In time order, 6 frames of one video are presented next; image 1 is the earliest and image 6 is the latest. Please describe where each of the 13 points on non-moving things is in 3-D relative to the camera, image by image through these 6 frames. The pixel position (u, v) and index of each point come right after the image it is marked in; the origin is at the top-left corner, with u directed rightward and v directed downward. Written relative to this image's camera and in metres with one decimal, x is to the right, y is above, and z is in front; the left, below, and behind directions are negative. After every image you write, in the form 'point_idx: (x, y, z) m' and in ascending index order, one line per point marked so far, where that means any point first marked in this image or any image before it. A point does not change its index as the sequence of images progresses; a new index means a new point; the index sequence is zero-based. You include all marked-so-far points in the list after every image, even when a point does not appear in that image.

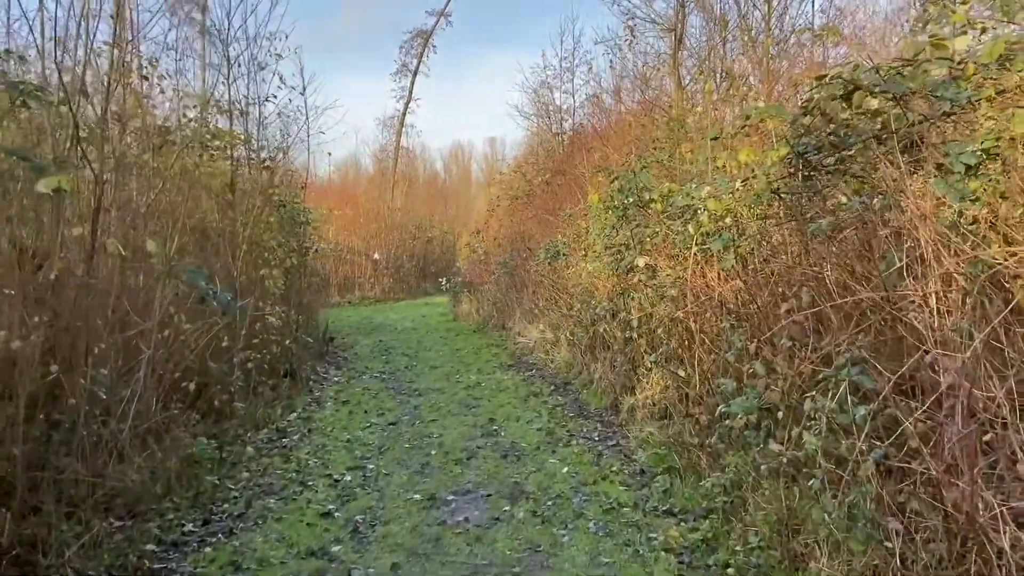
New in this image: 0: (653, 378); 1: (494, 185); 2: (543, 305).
0: (+1.2, -0.8, +6.0) m
1: (-0.4, +2.4, +16.7) m
2: (+0.5, -0.3, +10.5) m
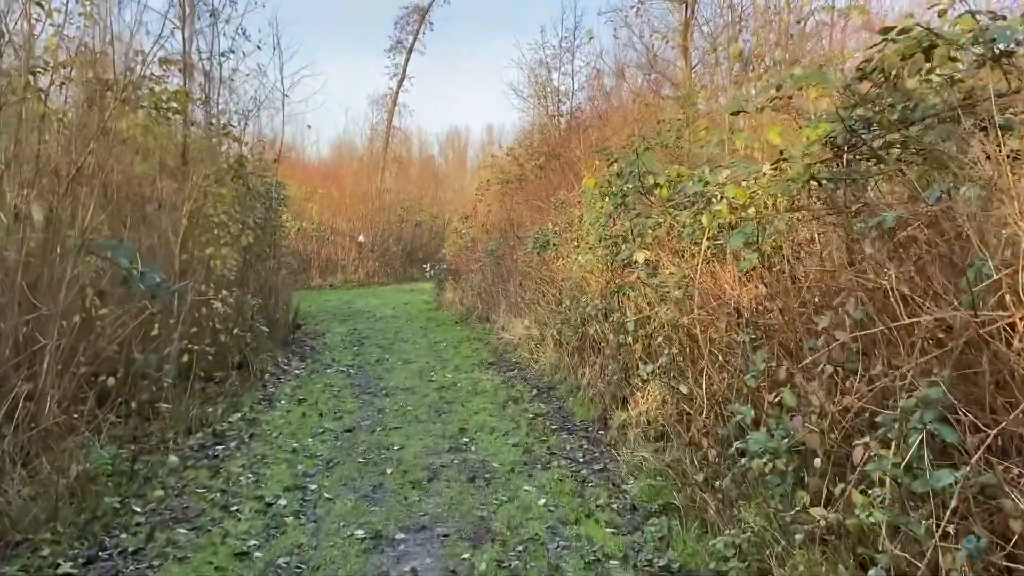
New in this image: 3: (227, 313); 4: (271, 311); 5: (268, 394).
0: (+1.0, -0.8, +5.2) m
1: (-0.6, +2.6, +15.8) m
2: (+0.3, -0.2, +9.7) m
3: (-2.6, -0.2, +6.7) m
4: (-3.2, -0.3, +9.5) m
5: (-2.3, -1.0, +6.9) m
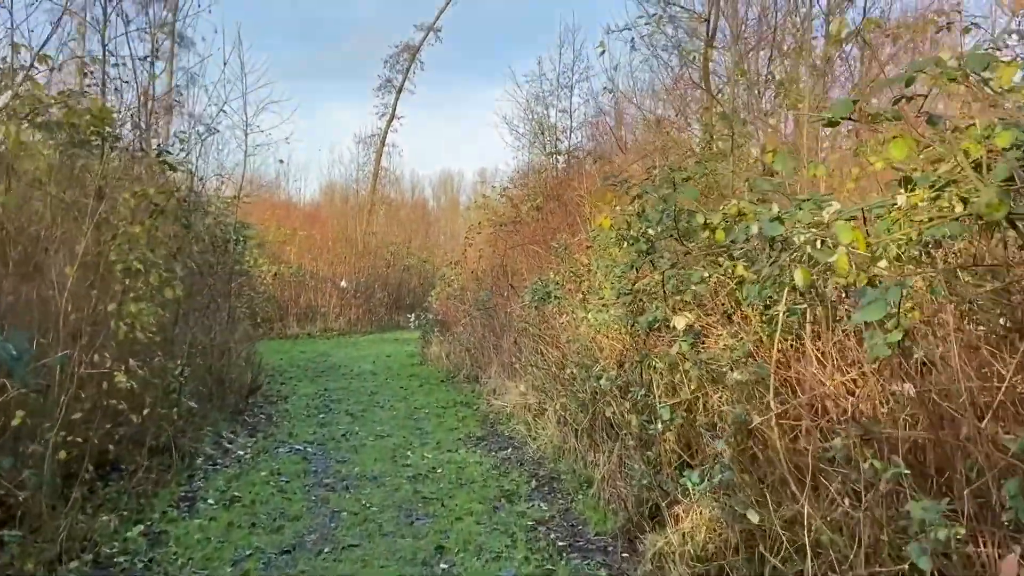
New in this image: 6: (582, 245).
0: (+1.0, -1.2, +3.8) m
1: (-0.7, +1.5, +14.6) m
2: (+0.2, -0.8, +8.3) m
3: (-2.7, -0.7, +5.2) m
4: (-3.3, -0.9, +8.1) m
5: (-2.4, -1.5, +5.5) m
6: (+0.8, +0.4, +7.6) m
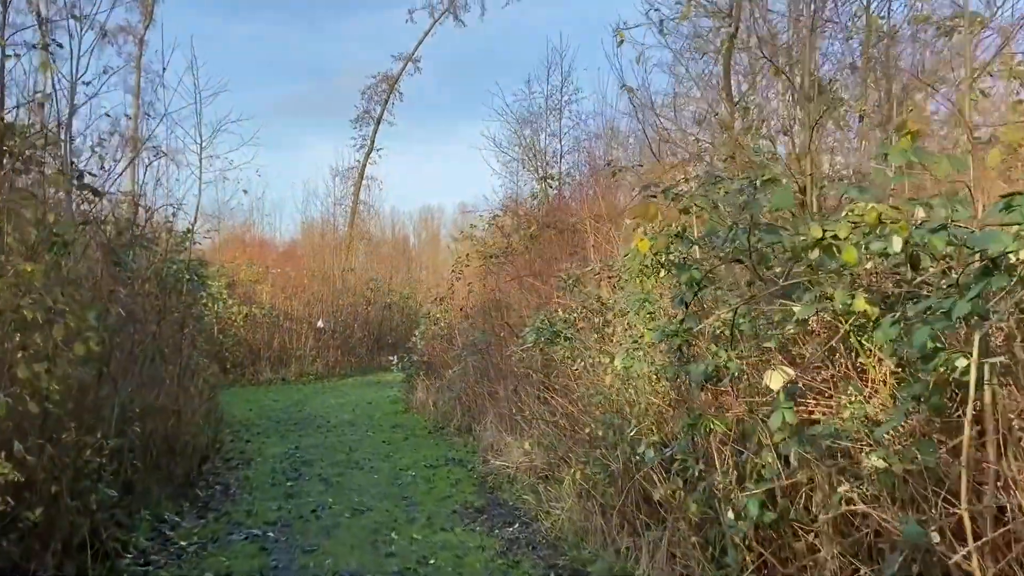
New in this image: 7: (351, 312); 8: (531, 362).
0: (+1.1, -1.3, +2.6) m
1: (-0.9, +0.8, +13.4) m
2: (+0.2, -1.2, +7.1) m
3: (-2.6, -1.0, +4.0) m
4: (-3.2, -1.4, +6.8) m
5: (-2.3, -1.8, +4.2) m
6: (+0.7, +0.1, +6.5) m
7: (-4.3, -0.7, +19.5) m
8: (+0.2, -0.7, +7.3) m
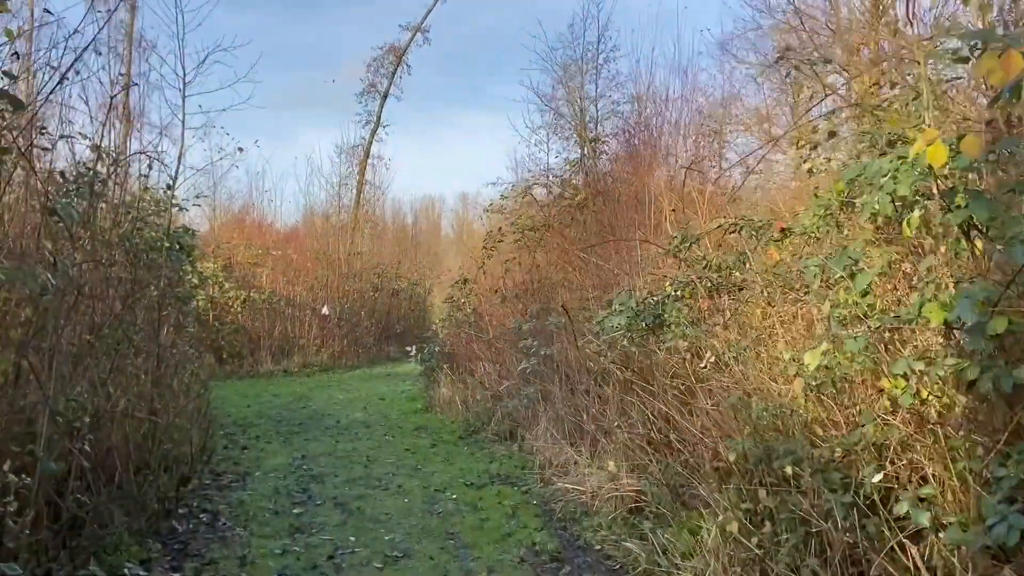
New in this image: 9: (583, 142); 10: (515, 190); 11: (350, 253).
0: (+1.7, -1.2, +0.9) m
1: (-0.3, +1.2, +11.7) m
2: (+0.8, -1.0, +5.4) m
3: (-2.0, -0.8, +2.3) m
4: (-2.7, -1.2, +5.1) m
5: (-1.7, -1.6, +2.5) m
6: (+1.3, +0.3, +4.8) m
7: (-3.8, -0.3, +17.8) m
8: (+0.8, -0.5, +5.6) m
9: (+1.2, +2.4, +11.9) m
10: (+0.1, +1.5, +10.8) m
11: (-4.1, +1.0, +18.4) m
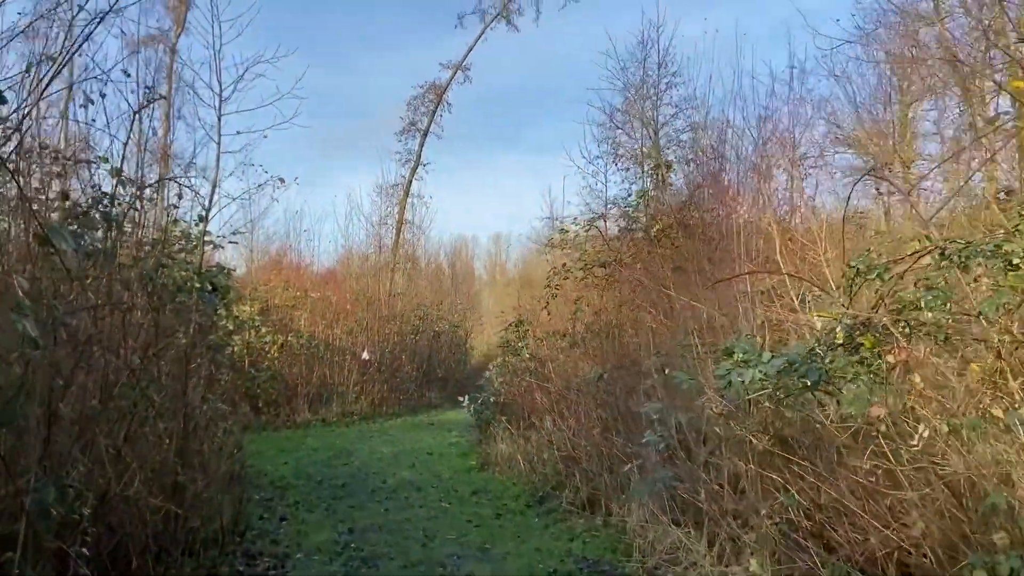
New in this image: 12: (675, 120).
0: (+2.1, -1.2, -0.3) m
1: (+0.5, +0.5, +10.7) m
2: (+1.4, -1.3, +4.2) m
3: (-1.5, -0.9, +1.3) m
4: (-2.0, -1.5, +4.1) m
5: (-1.2, -1.8, +1.4) m
6: (+1.9, +0.1, +3.7) m
7: (-2.6, -1.3, +16.9) m
8: (+1.4, -0.8, +4.4) m
9: (+2.0, +1.8, +10.8) m
10: (+0.9, +0.9, +9.8) m
11: (-2.9, -0.1, +17.6) m
12: (+2.6, +2.7, +11.7) m
